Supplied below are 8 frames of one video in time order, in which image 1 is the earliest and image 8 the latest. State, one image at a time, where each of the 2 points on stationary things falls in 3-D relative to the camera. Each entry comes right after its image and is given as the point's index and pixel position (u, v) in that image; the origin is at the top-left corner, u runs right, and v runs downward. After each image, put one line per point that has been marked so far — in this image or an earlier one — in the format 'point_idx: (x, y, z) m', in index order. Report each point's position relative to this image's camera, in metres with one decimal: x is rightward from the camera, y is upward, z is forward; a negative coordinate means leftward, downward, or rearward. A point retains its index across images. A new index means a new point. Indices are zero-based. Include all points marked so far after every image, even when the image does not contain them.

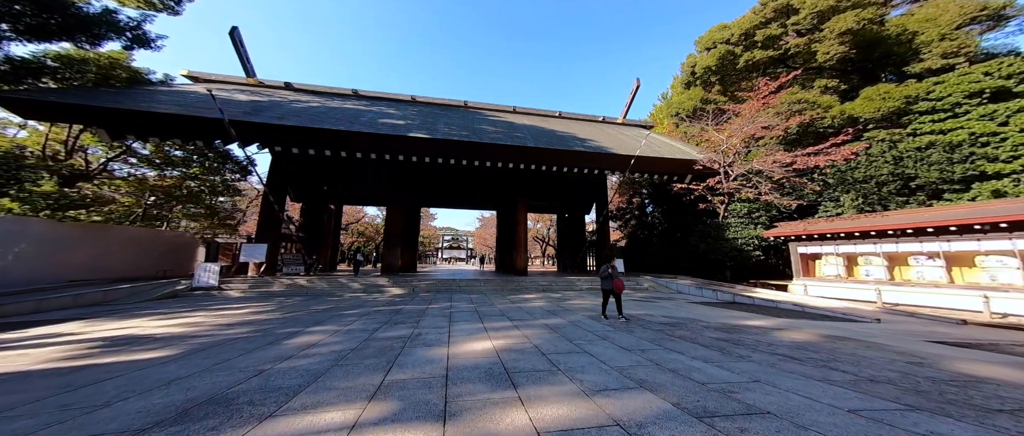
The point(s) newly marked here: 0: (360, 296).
0: (-3.8, -2.0, +7.2) m
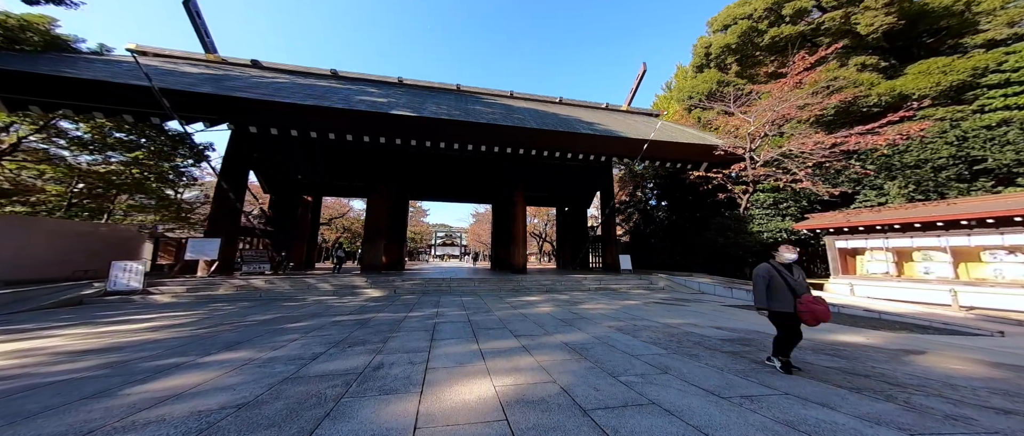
0: (-3.9, -1.7, +5.9) m
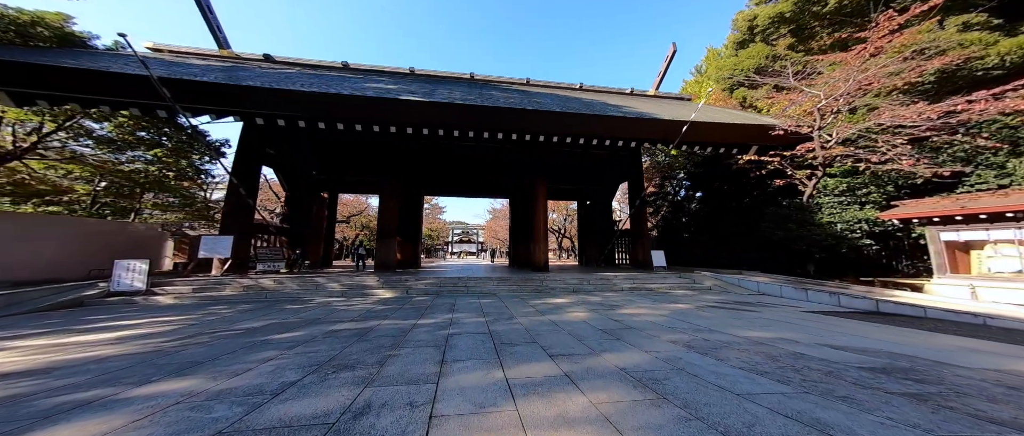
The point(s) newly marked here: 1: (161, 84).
0: (-3.4, -1.6, +5.4) m
1: (-7.8, +3.0, +6.2) m
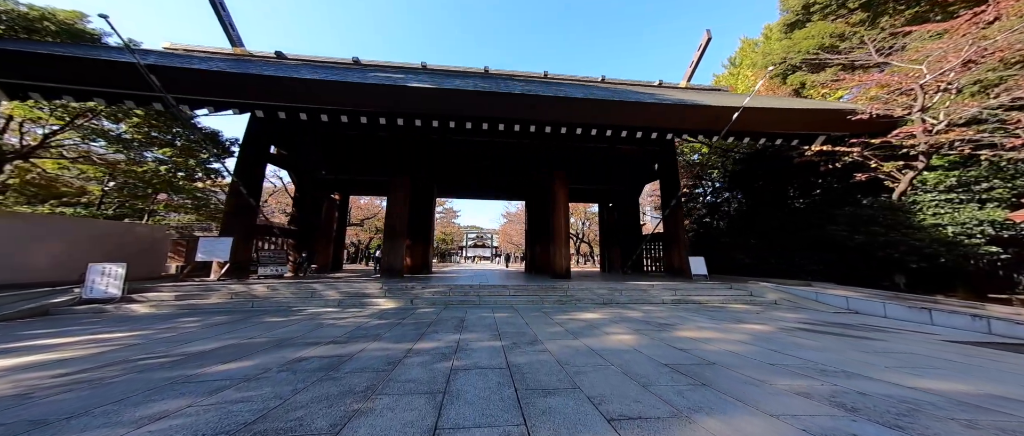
0: (-3.1, -1.5, +4.6) m
1: (-7.4, +3.0, +5.8) m
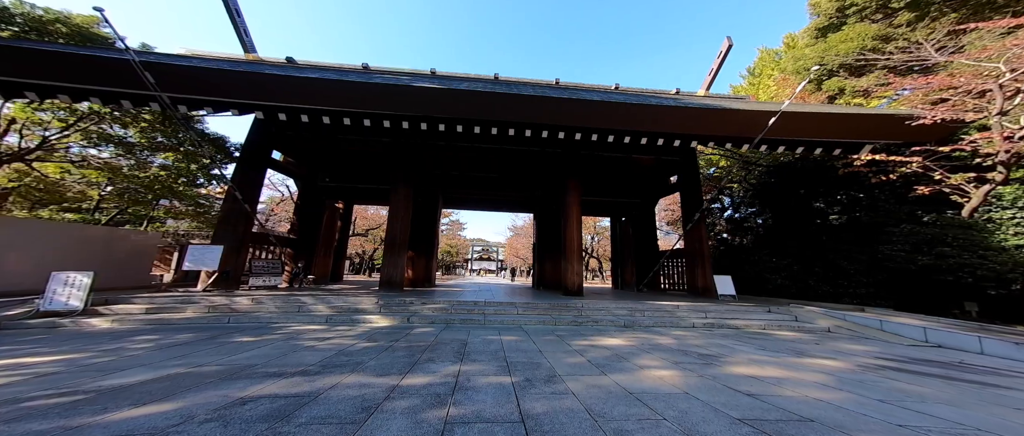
0: (-2.9, -1.6, +4.0) m
1: (-7.2, +2.9, +5.5) m
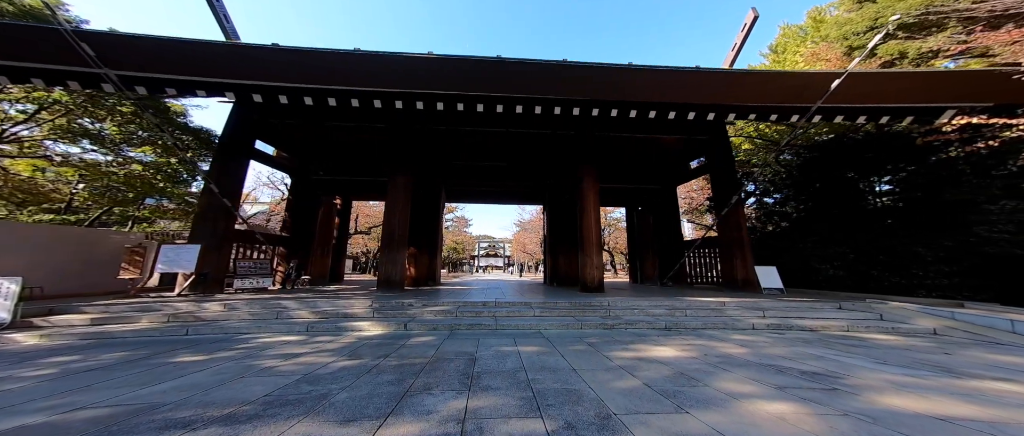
0: (-2.7, -1.4, +3.2) m
1: (-7.0, +3.0, +4.8) m
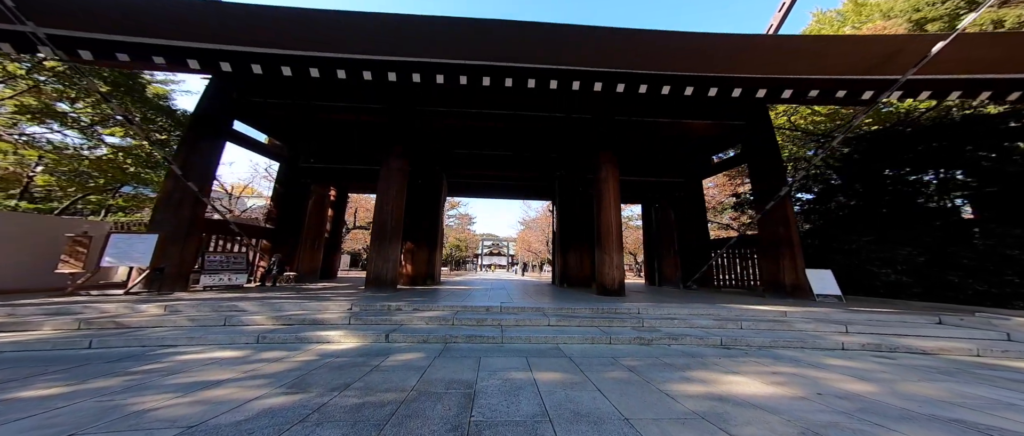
0: (-2.6, -1.2, +2.3) m
1: (-6.8, +3.3, +3.9) m
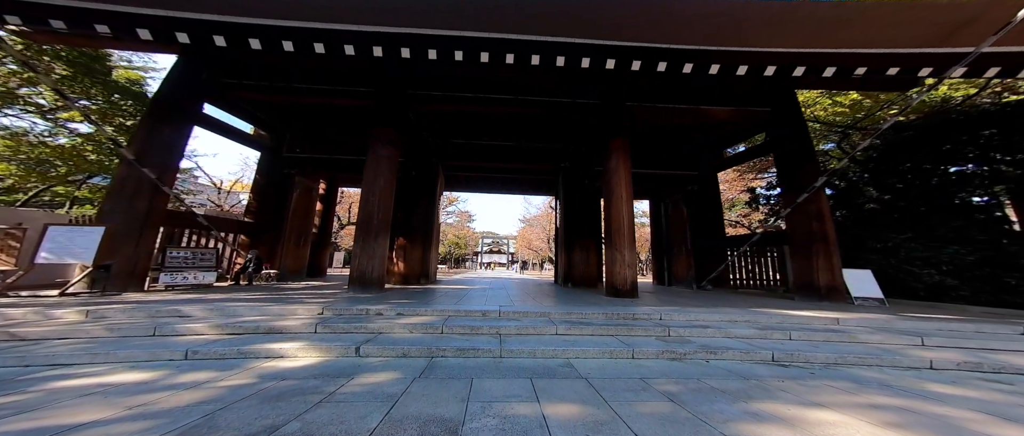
0: (-2.5, -1.0, +1.6) m
1: (-6.8, +3.4, +3.3) m
